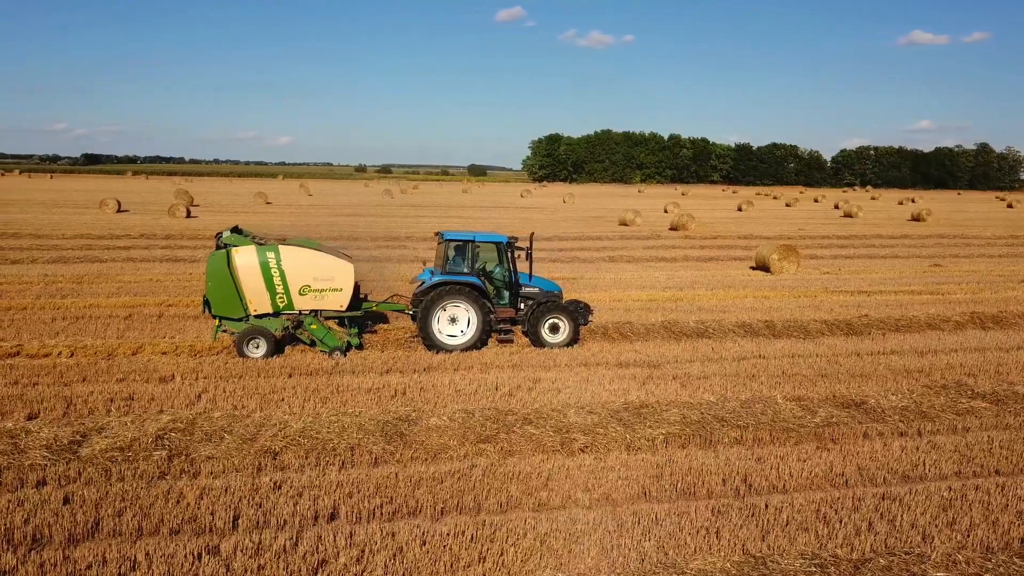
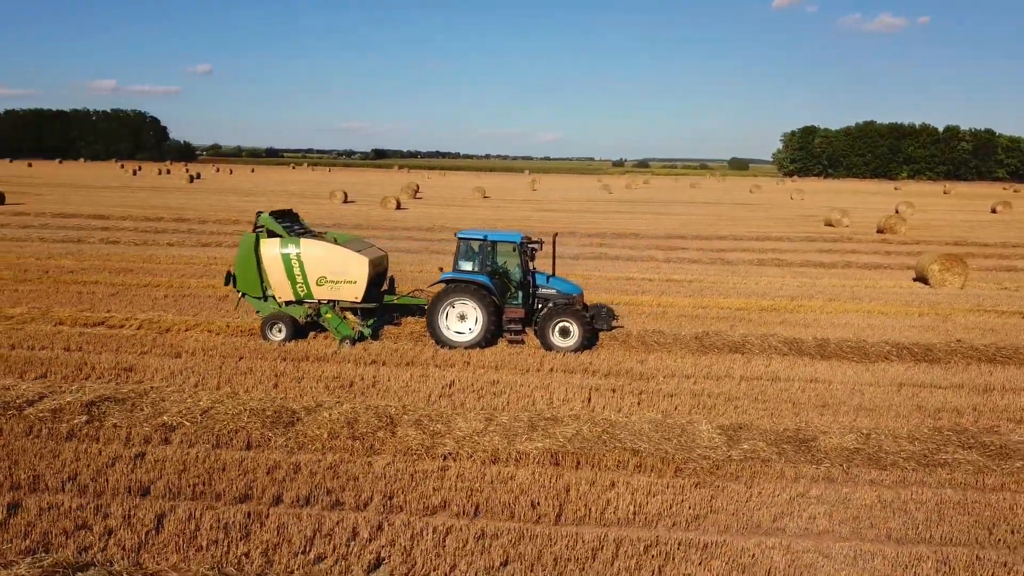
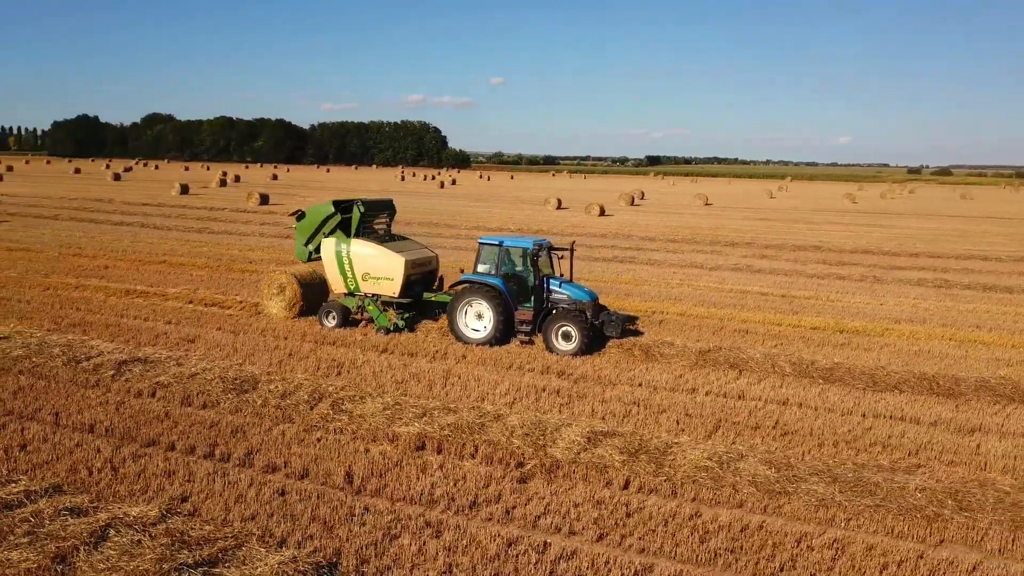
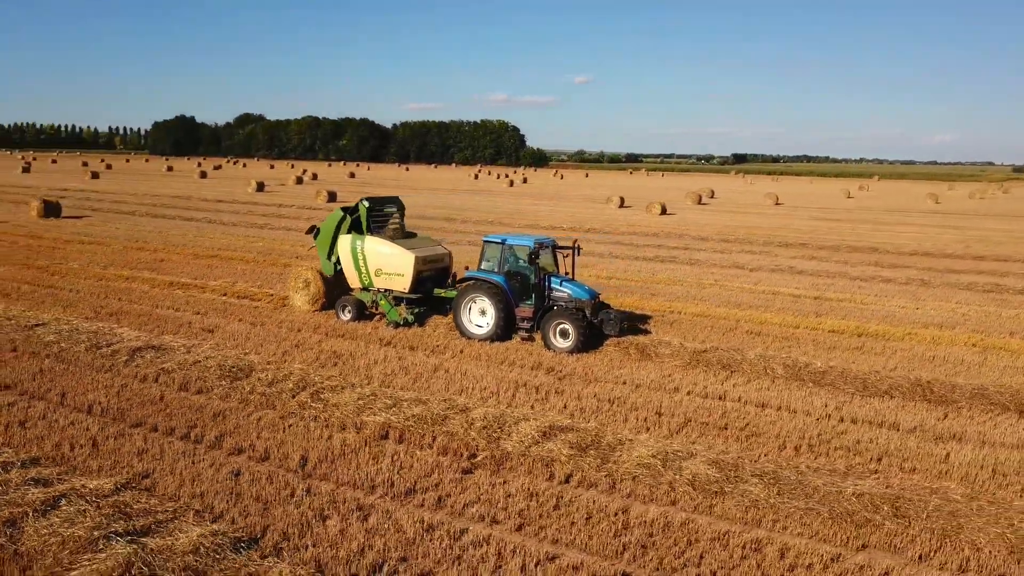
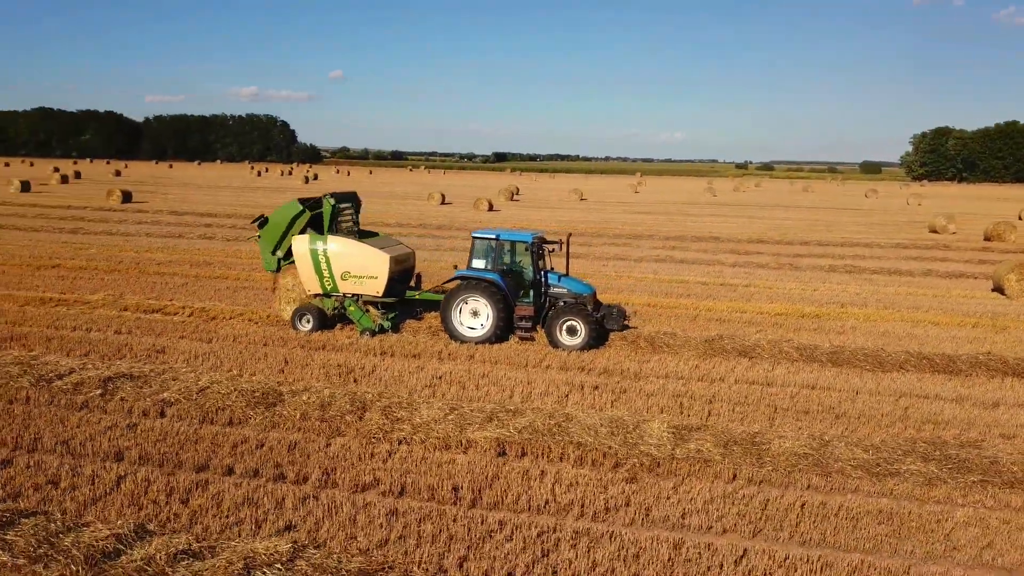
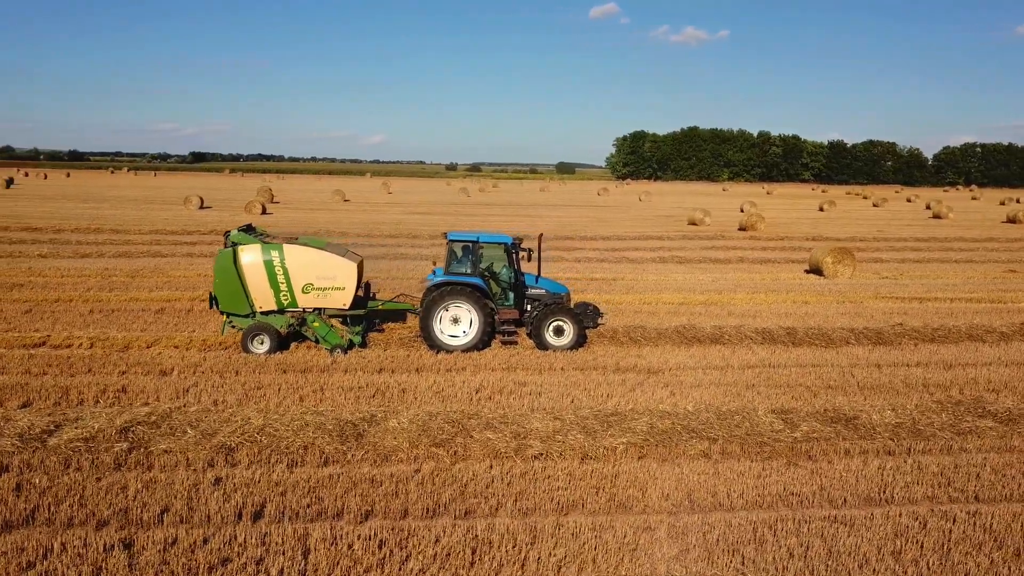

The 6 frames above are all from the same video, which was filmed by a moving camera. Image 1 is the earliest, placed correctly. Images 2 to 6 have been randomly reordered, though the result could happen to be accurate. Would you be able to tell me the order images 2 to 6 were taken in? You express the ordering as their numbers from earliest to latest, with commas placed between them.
6, 2, 5, 3, 4
